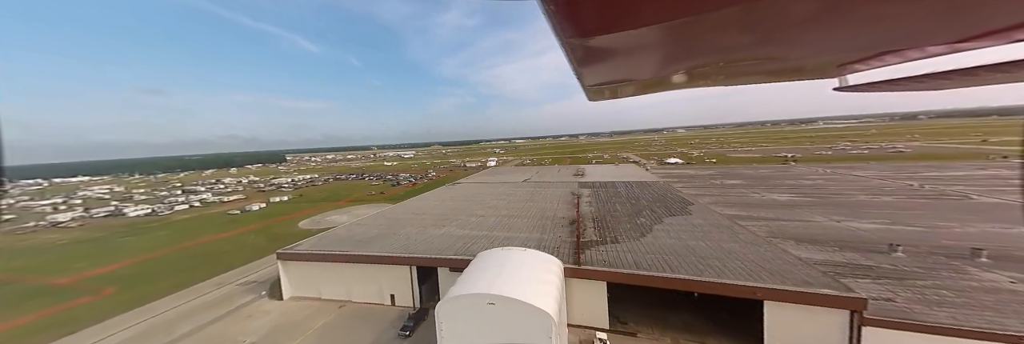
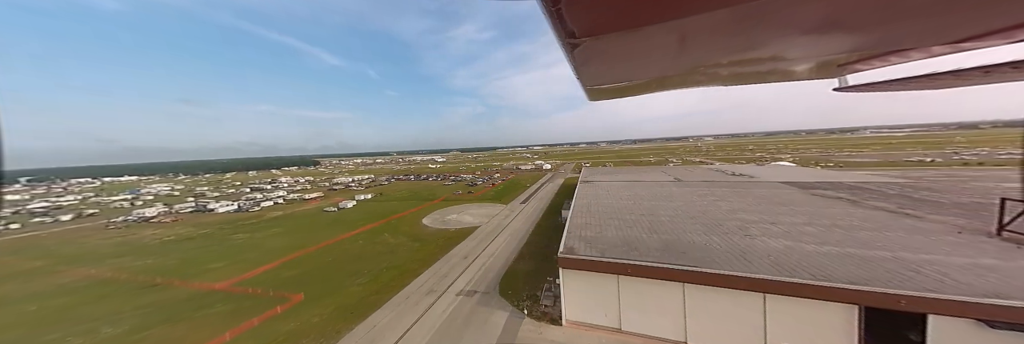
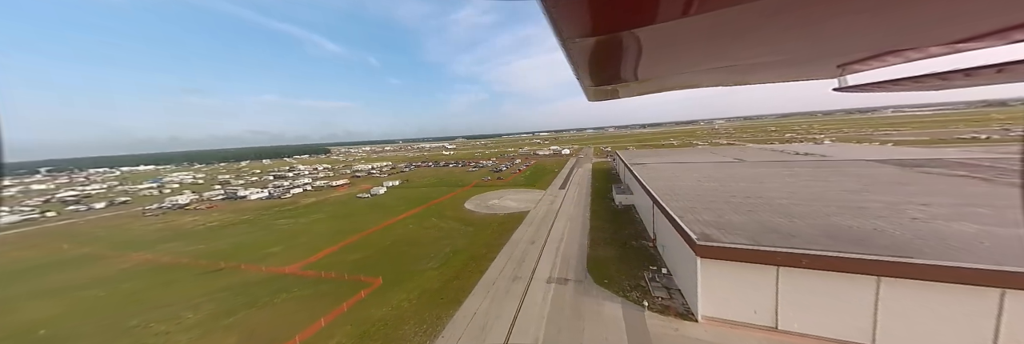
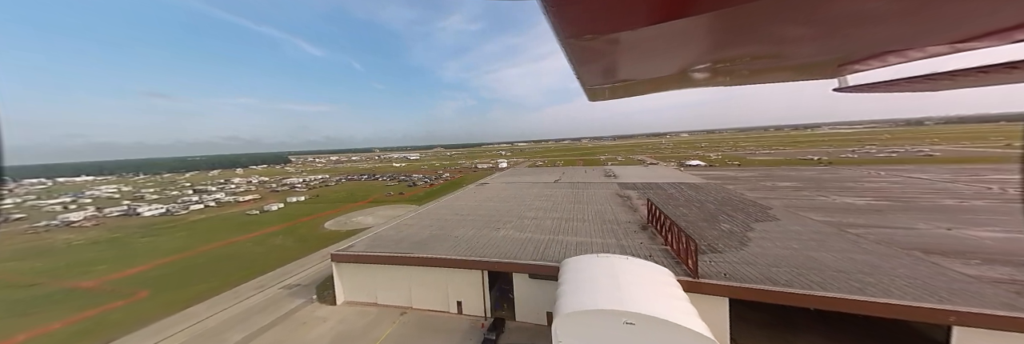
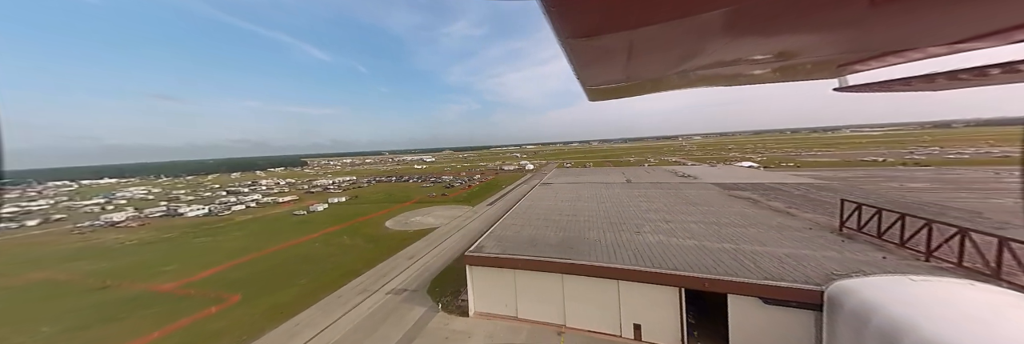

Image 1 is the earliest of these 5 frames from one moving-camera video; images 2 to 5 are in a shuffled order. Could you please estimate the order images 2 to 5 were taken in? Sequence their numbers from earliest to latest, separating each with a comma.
4, 5, 2, 3
